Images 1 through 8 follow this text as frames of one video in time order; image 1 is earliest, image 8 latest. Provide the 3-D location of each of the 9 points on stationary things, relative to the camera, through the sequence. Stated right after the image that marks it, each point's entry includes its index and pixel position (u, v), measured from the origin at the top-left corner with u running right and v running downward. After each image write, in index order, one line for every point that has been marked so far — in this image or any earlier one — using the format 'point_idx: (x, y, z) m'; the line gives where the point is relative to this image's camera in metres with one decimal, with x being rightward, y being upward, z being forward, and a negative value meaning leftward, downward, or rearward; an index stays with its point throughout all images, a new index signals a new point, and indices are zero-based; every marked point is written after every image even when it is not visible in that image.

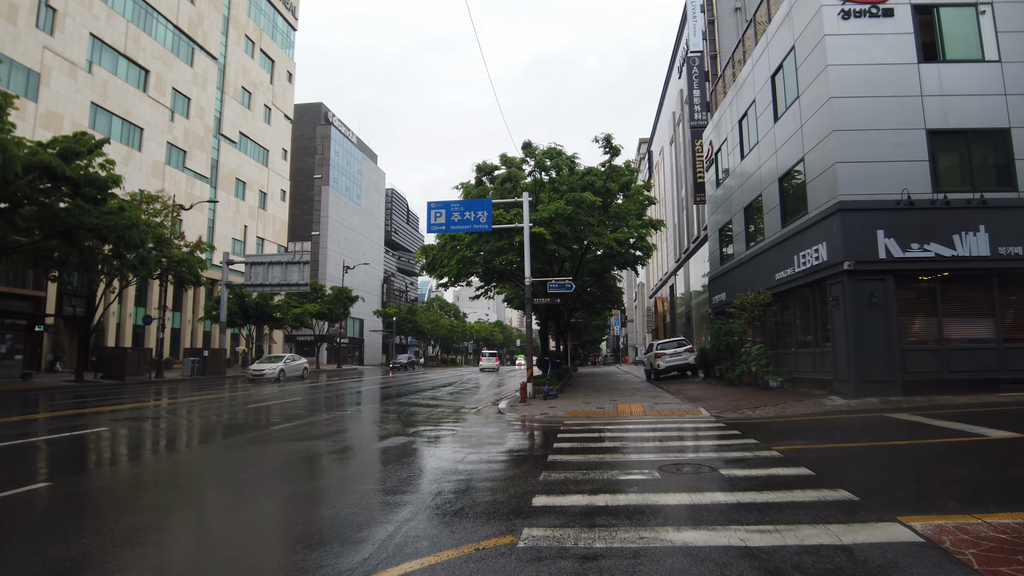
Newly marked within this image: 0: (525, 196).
0: (+0.3, +2.7, +19.8) m
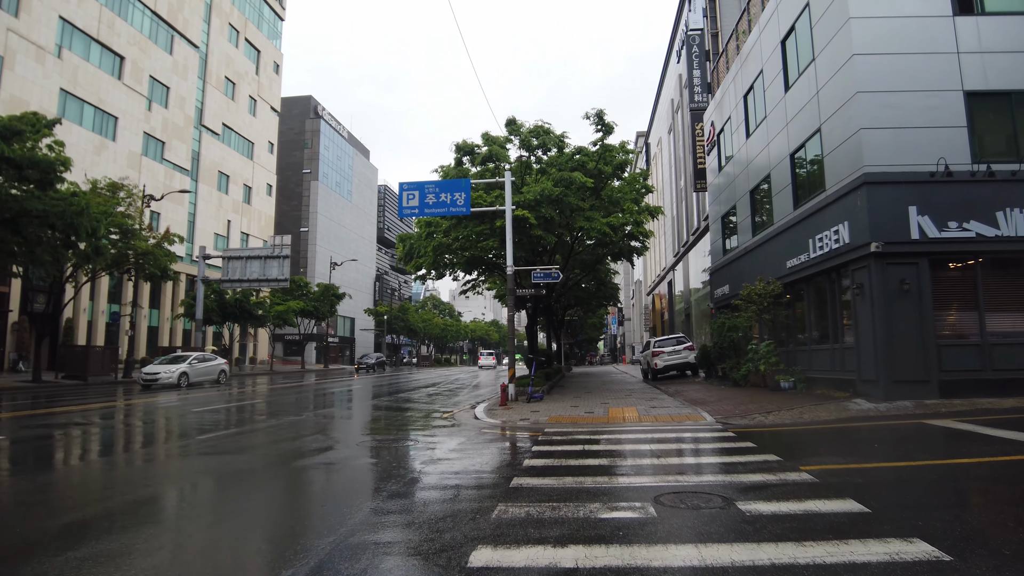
0: (-0.2, +2.9, +17.8) m
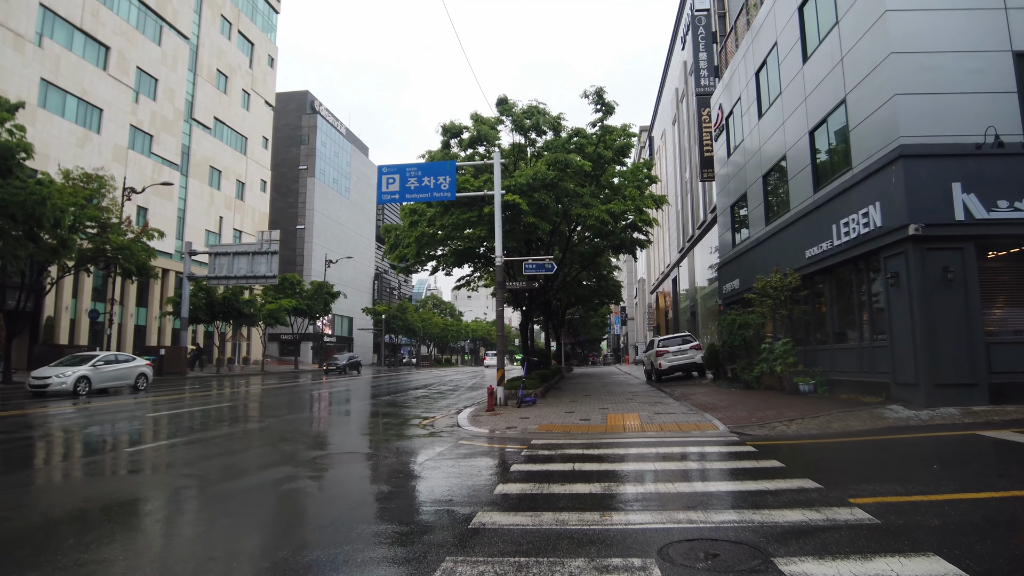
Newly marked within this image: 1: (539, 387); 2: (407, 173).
0: (-0.4, +3.1, +16.1) m
1: (+0.7, -2.6, +18.4) m
2: (-2.5, +2.7, +16.5) m
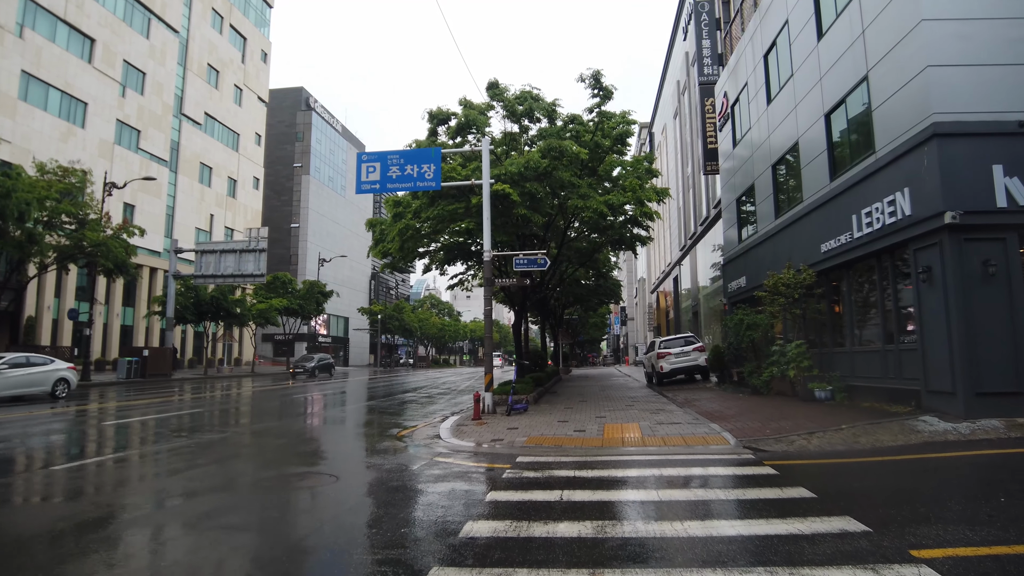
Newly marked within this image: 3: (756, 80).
0: (-0.6, +3.1, +14.9) m
1: (+0.5, -2.6, +17.1) m
2: (-2.7, +2.8, +15.2) m
3: (+6.7, +5.7, +19.1) m
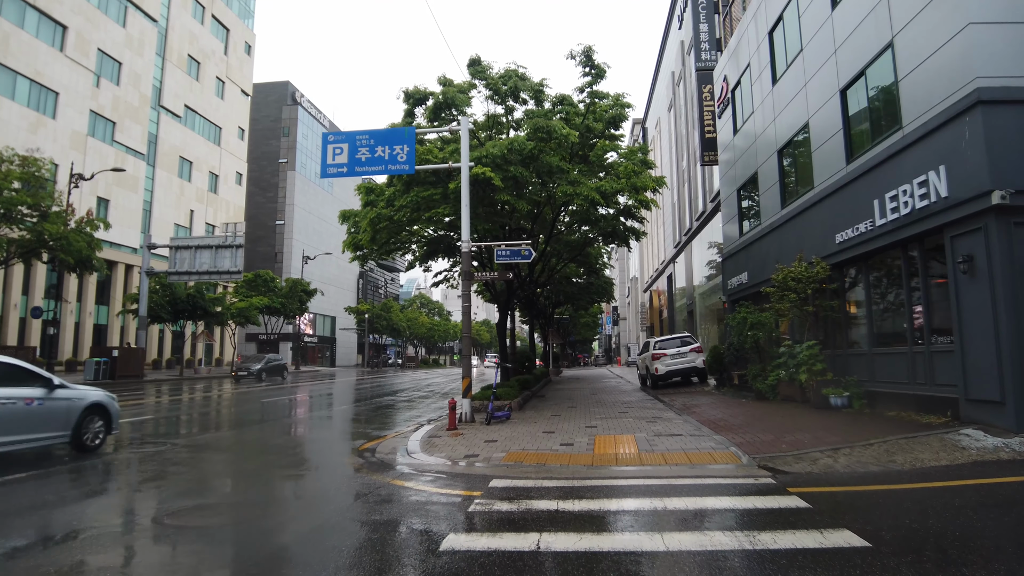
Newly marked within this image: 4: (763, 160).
0: (-1.0, +3.3, +13.4) m
1: (+0.1, -2.5, +15.7) m
2: (-3.1, +2.9, +13.8) m
3: (+6.3, +5.8, +17.7) m
4: (+6.5, +3.3, +18.0) m
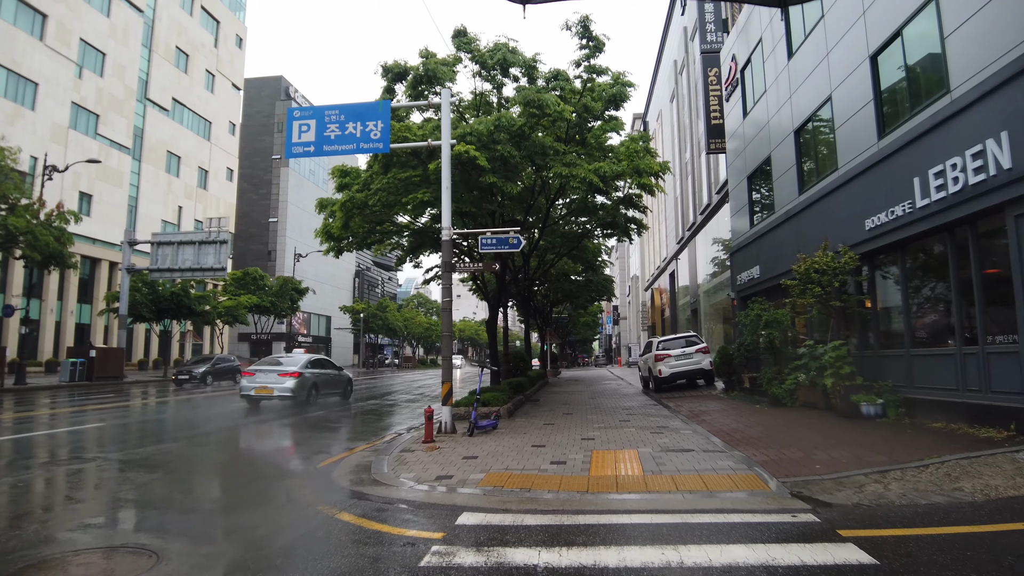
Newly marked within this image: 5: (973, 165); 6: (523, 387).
0: (-1.2, +3.4, +11.9) m
1: (-0.1, -2.3, +14.2) m
2: (-3.3, +3.0, +12.3) m
3: (+6.1, +6.0, +16.2) m
4: (+6.3, +3.5, +16.5) m
5: (+5.6, +1.5, +8.4) m
6: (+0.3, -2.6, +18.4) m
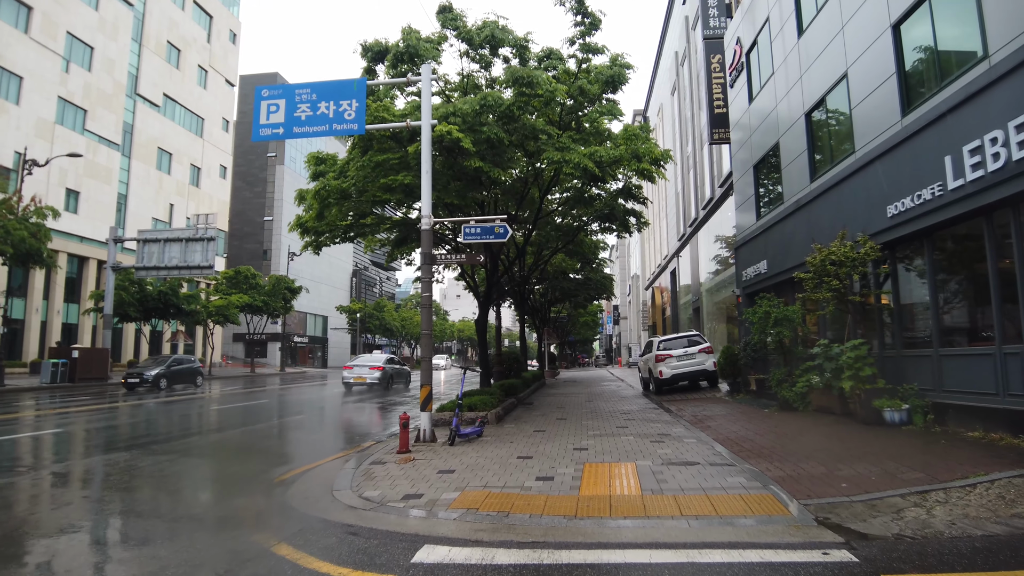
0: (-1.4, +3.5, +10.9) m
1: (-0.3, -2.3, +13.2) m
2: (-3.5, +3.1, +11.2) m
3: (+5.9, +6.1, +15.2) m
4: (+6.1, +3.6, +15.5) m
5: (+5.3, +1.6, +7.3) m
6: (+0.1, -2.6, +17.4) m
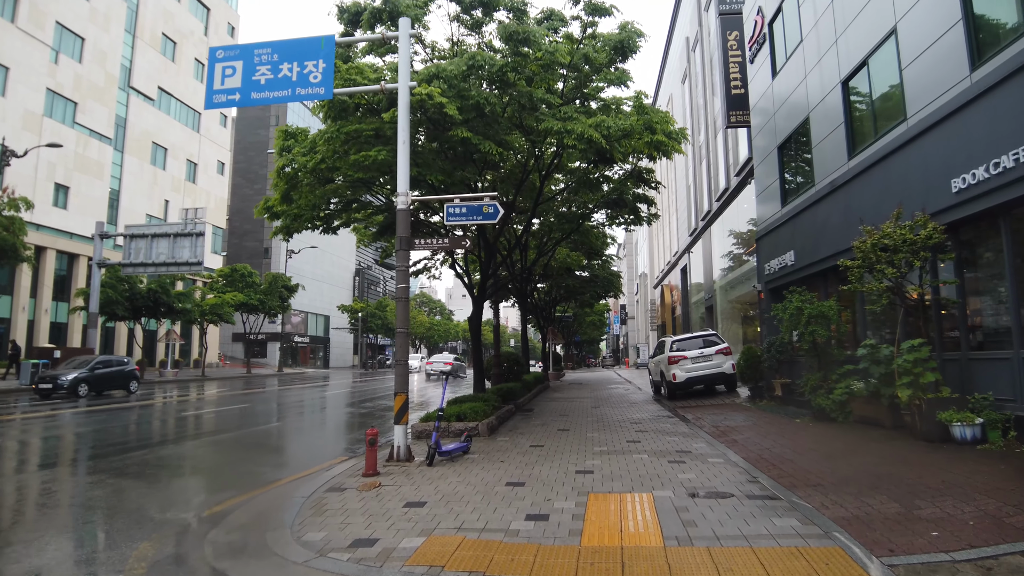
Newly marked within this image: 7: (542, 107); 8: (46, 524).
0: (-1.5, +3.6, +9.3) m
1: (-0.4, -2.1, +11.6) m
2: (-3.6, +3.2, +9.7) m
3: (+5.8, +6.2, +13.5) m
4: (+6.0, +3.7, +13.8) m
5: (+5.2, +1.7, +5.7) m
6: (0.0, -2.4, +15.8) m
7: (+0.5, +2.9, +11.2) m
8: (-4.6, -2.5, +6.7) m
